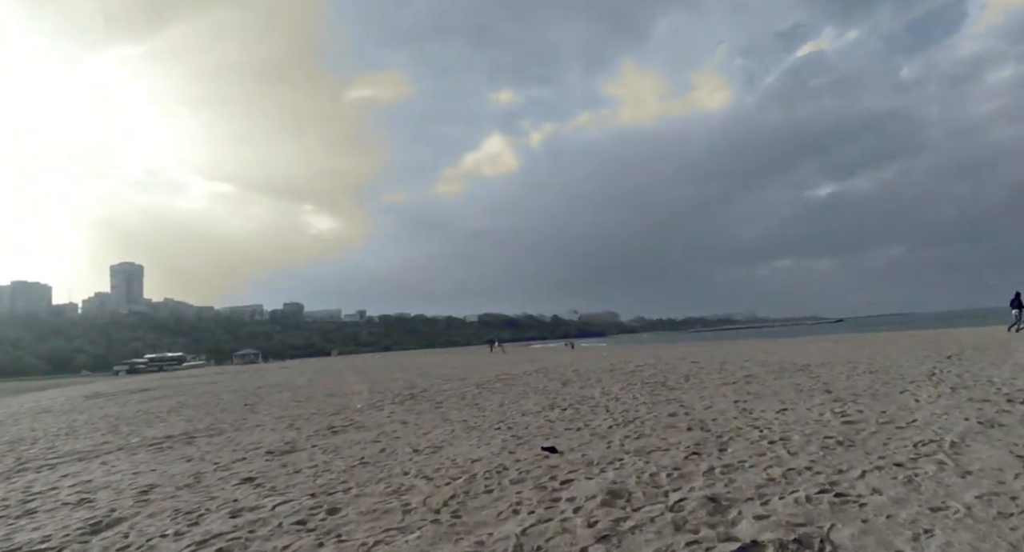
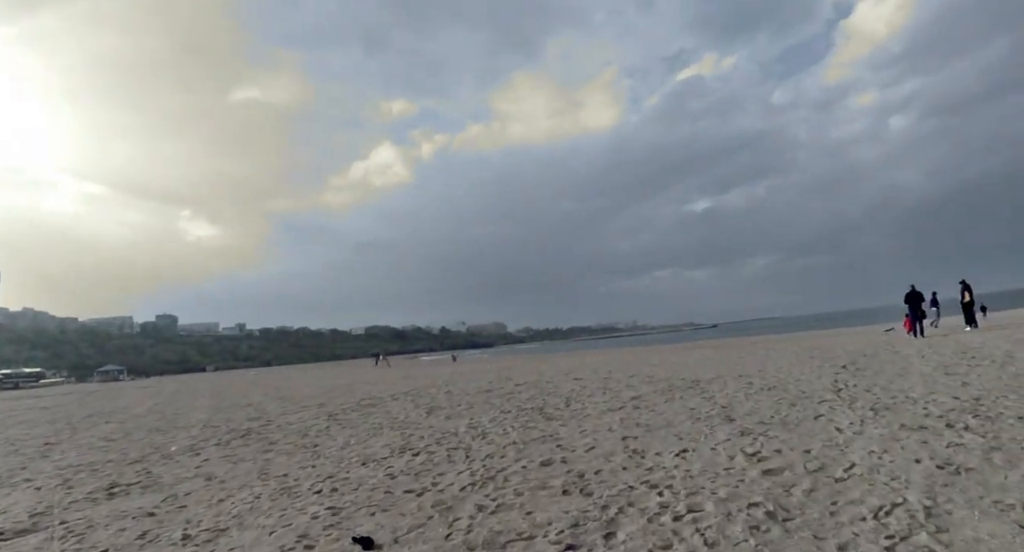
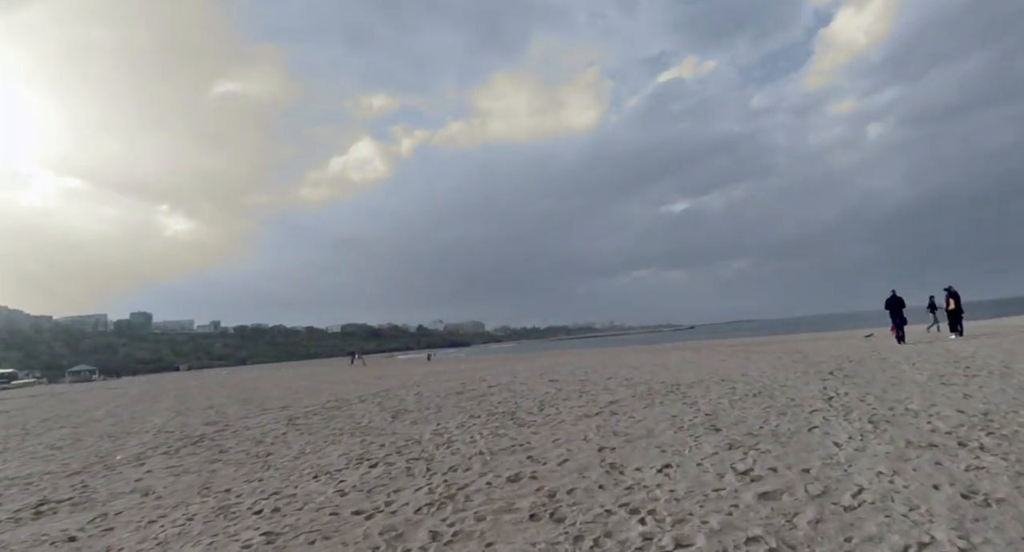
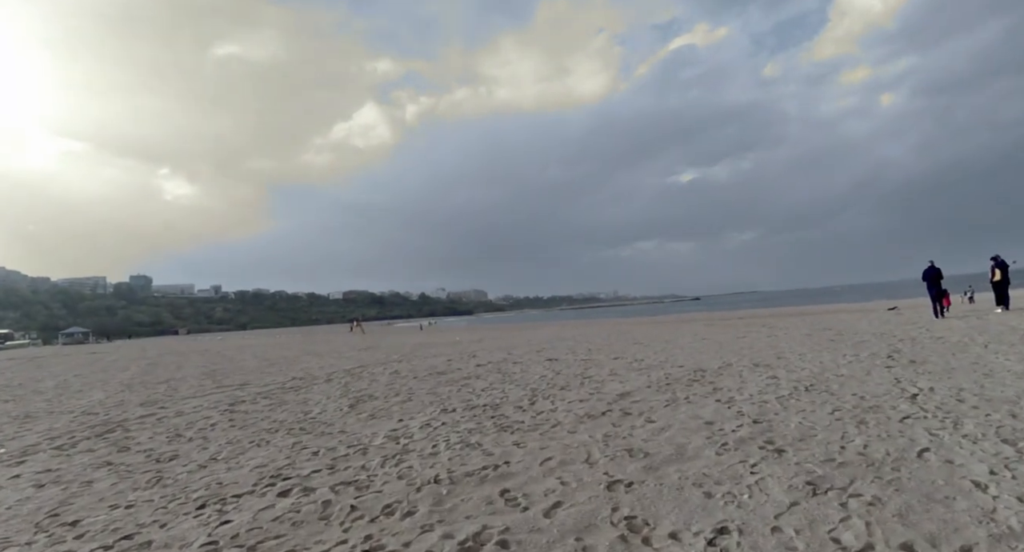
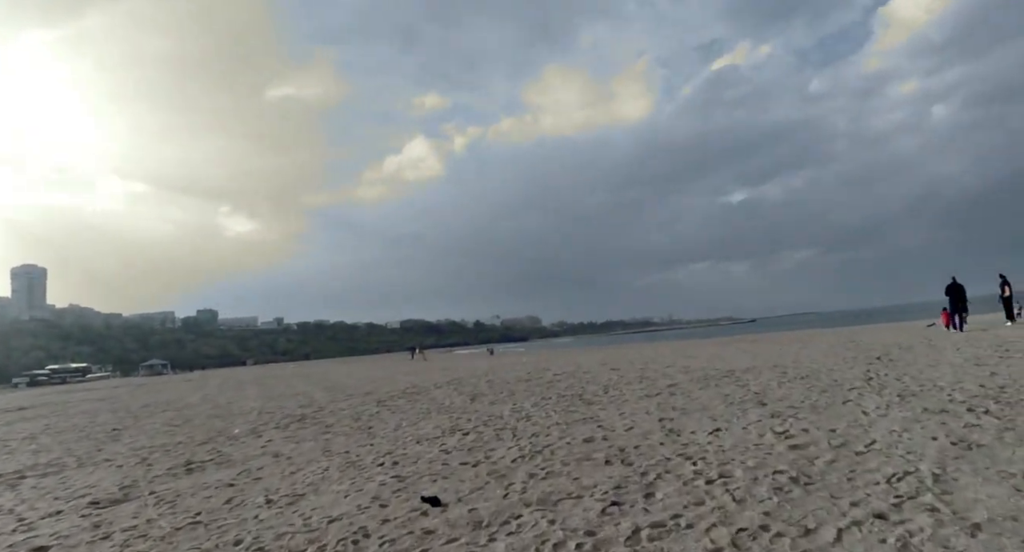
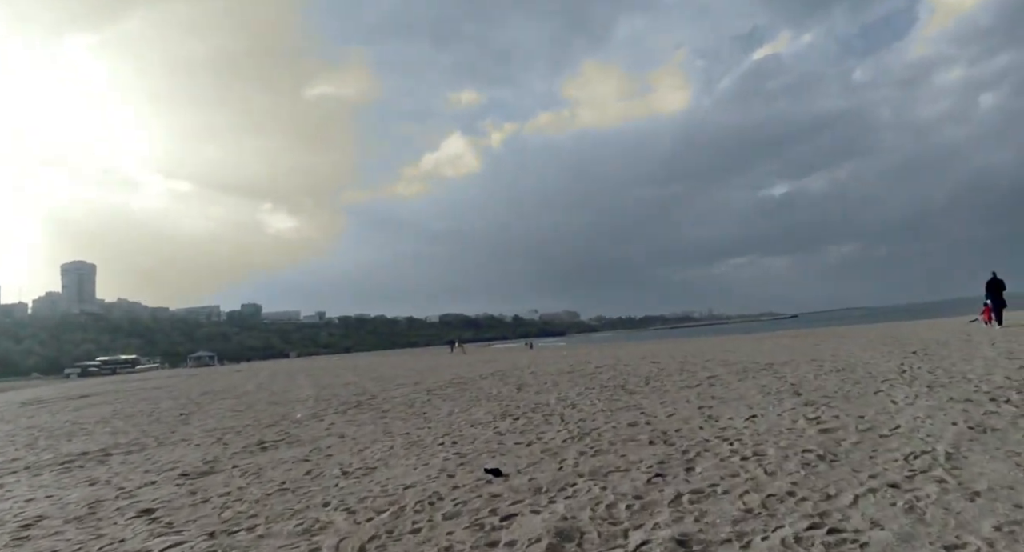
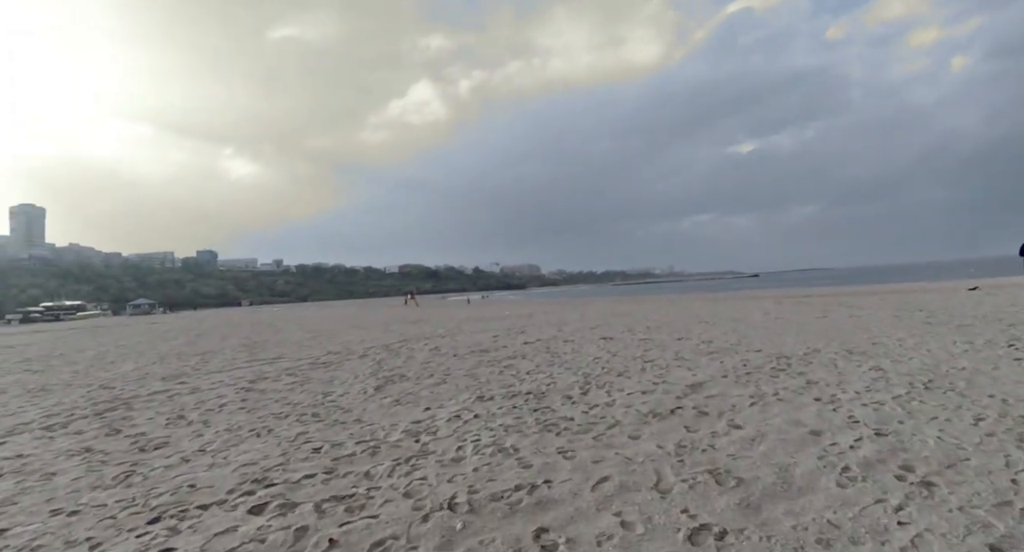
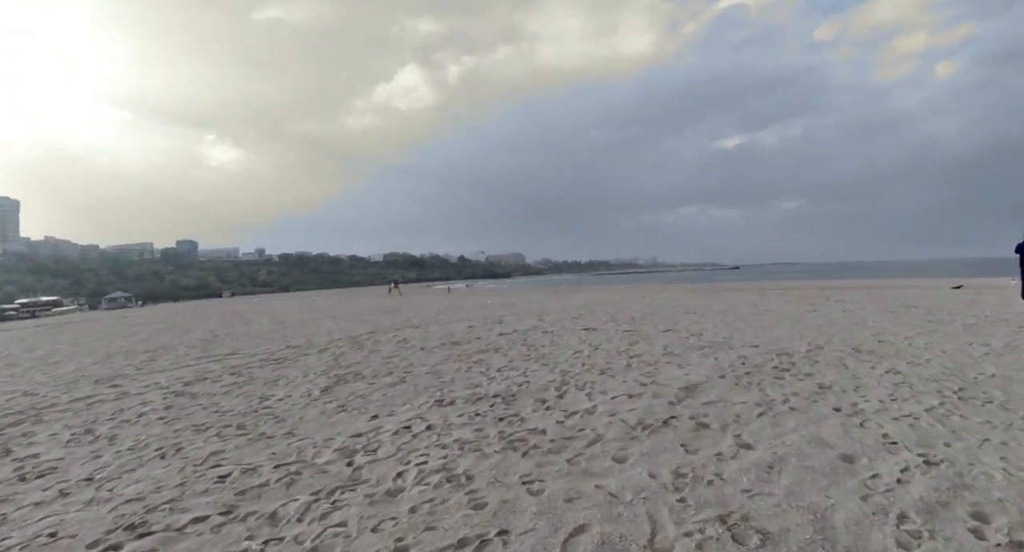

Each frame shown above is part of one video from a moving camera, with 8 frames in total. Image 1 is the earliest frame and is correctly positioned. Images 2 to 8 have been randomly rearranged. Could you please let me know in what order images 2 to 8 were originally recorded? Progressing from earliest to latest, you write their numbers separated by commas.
6, 5, 2, 3, 4, 7, 8
